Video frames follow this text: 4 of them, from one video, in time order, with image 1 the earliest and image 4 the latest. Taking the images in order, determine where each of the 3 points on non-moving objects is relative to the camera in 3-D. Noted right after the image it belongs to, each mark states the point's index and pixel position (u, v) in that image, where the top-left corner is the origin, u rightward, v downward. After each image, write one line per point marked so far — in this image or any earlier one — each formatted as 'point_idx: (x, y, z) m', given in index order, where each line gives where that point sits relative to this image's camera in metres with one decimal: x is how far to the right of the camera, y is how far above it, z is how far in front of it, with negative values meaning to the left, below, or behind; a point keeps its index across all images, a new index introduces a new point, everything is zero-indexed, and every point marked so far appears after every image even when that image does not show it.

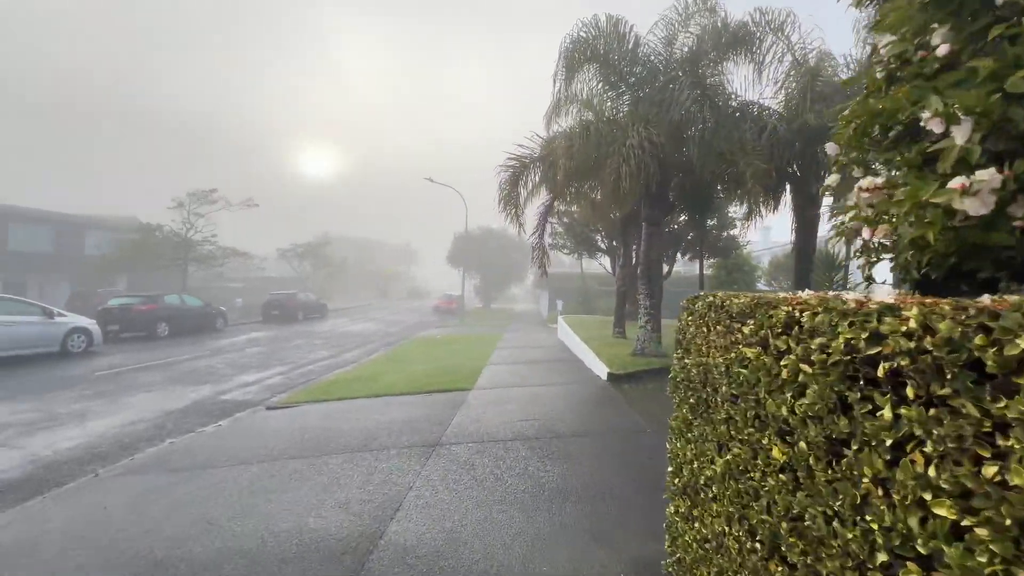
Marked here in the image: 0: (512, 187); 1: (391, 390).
0: (0.0, +2.2, +10.0) m
1: (-2.5, -2.1, +9.5) m
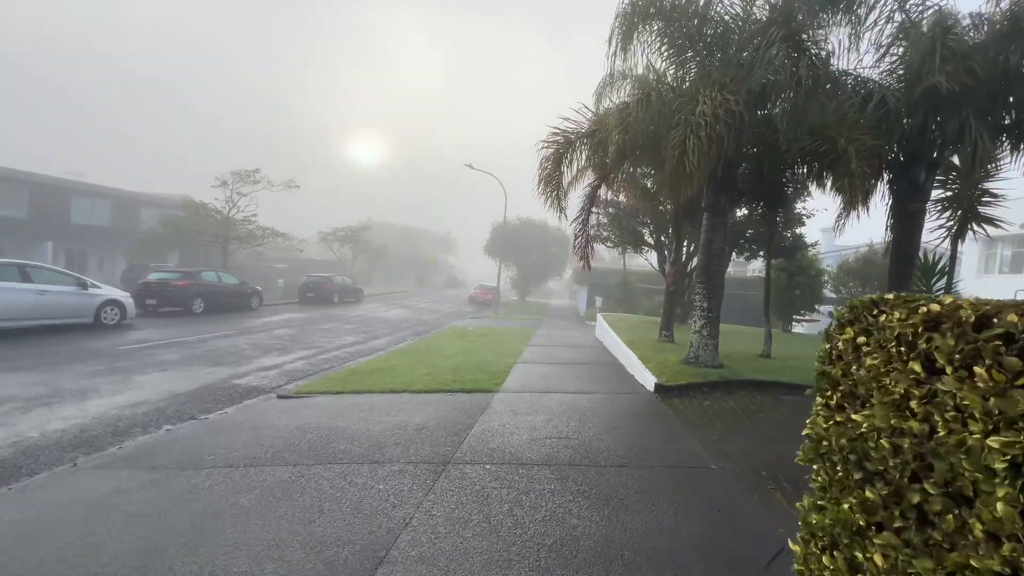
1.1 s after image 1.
0: (+0.8, +2.4, +8.8) m
1: (-2.0, -1.9, +8.6) m
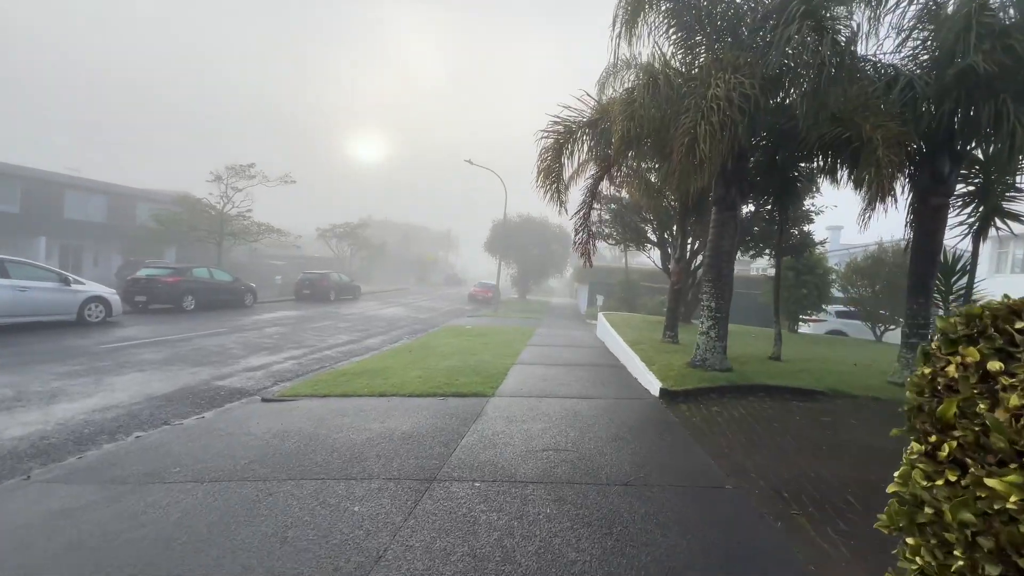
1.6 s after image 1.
0: (+0.8, +2.4, +8.4) m
1: (-2.0, -1.8, +8.2) m
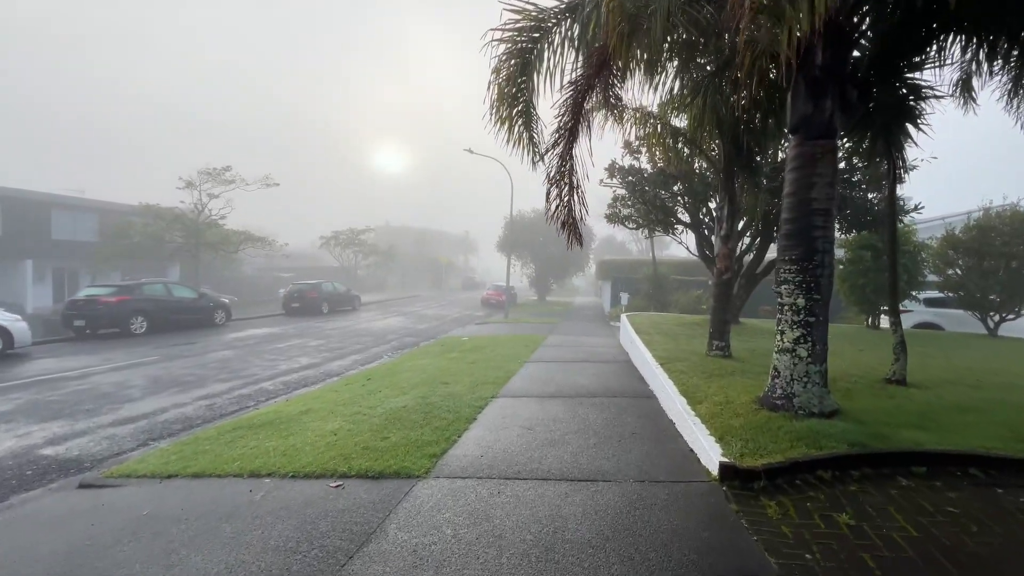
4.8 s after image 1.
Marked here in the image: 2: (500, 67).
0: (+0.1, +2.4, +5.2) m
1: (-2.5, -1.9, +5.1) m
2: (-0.1, +2.4, +5.2) m
